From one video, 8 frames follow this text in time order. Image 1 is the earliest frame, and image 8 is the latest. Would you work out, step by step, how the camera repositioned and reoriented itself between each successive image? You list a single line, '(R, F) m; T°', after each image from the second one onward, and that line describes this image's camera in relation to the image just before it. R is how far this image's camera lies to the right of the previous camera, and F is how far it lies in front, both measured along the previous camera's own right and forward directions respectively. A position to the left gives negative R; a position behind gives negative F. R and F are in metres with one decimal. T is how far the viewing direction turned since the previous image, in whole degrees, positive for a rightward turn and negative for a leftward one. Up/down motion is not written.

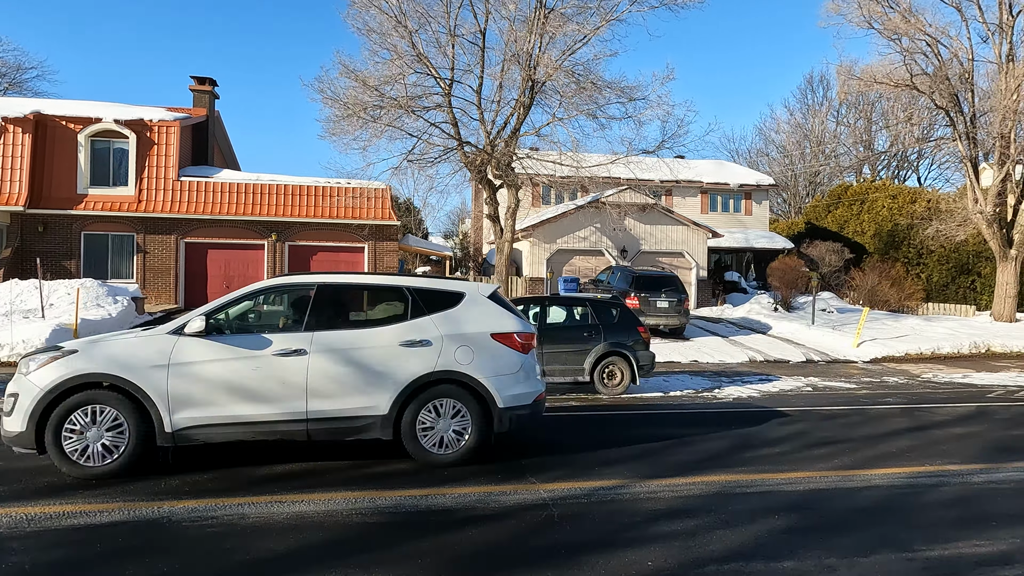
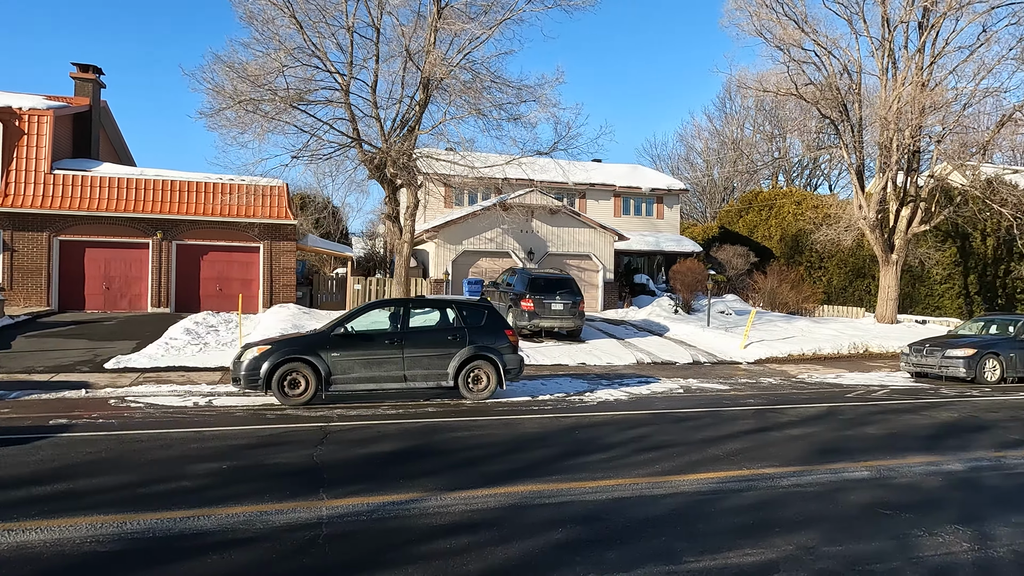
(+1.2, +0.3) m; +5°
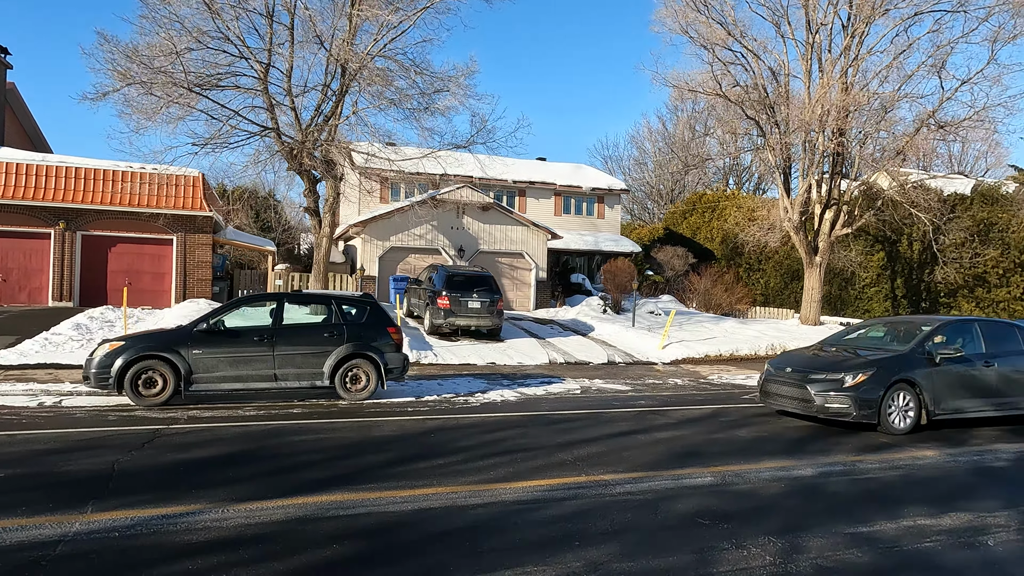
(+1.3, +0.4) m; +3°
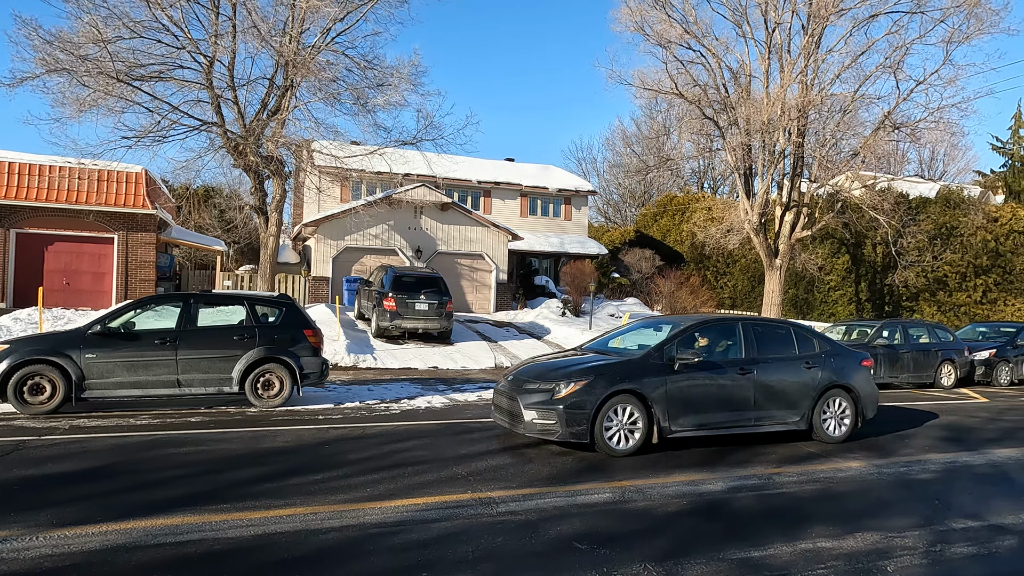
(+0.9, +0.5) m; +1°
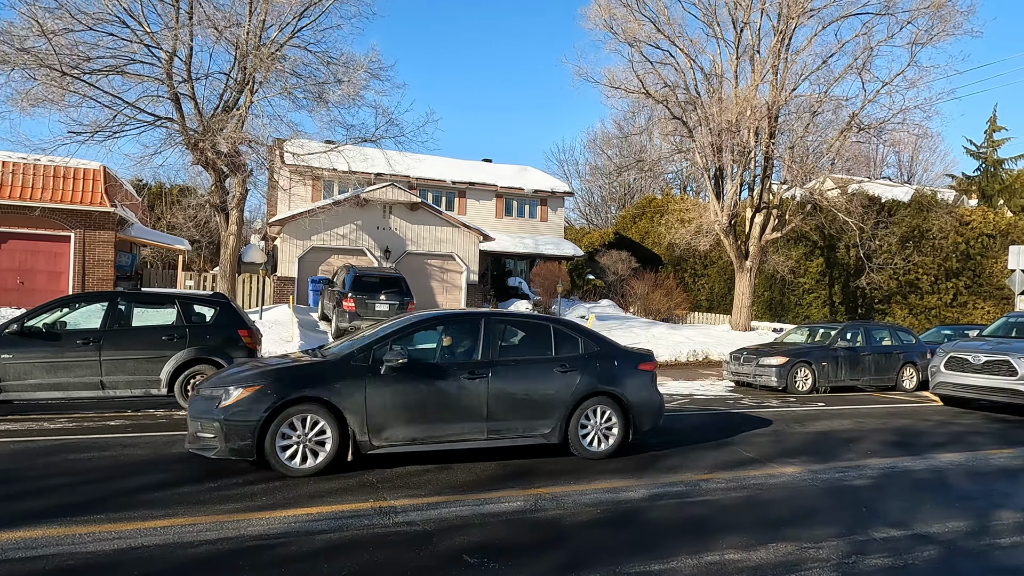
(+0.7, +0.3) m; +1°
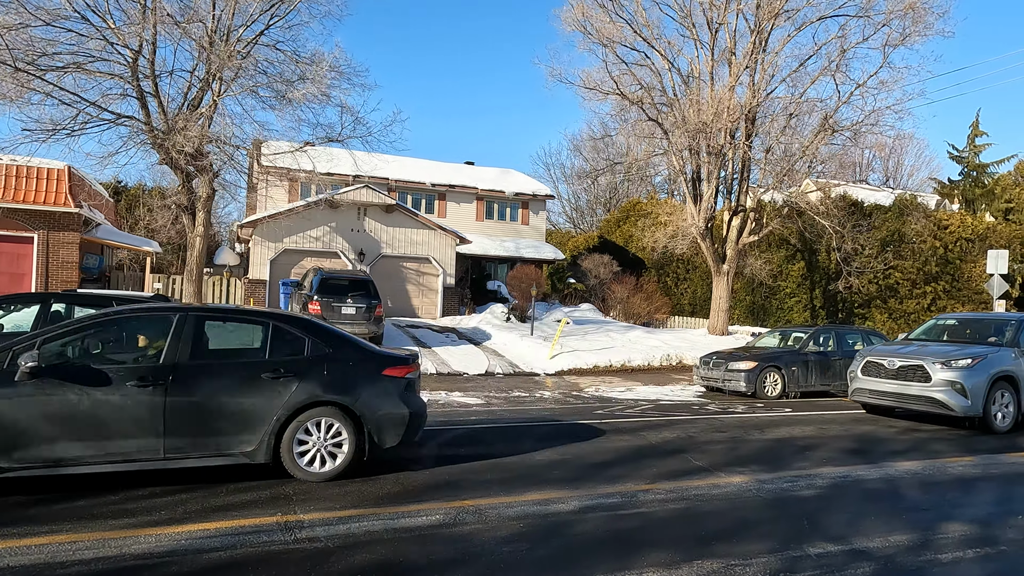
(+0.6, +0.3) m; +1°
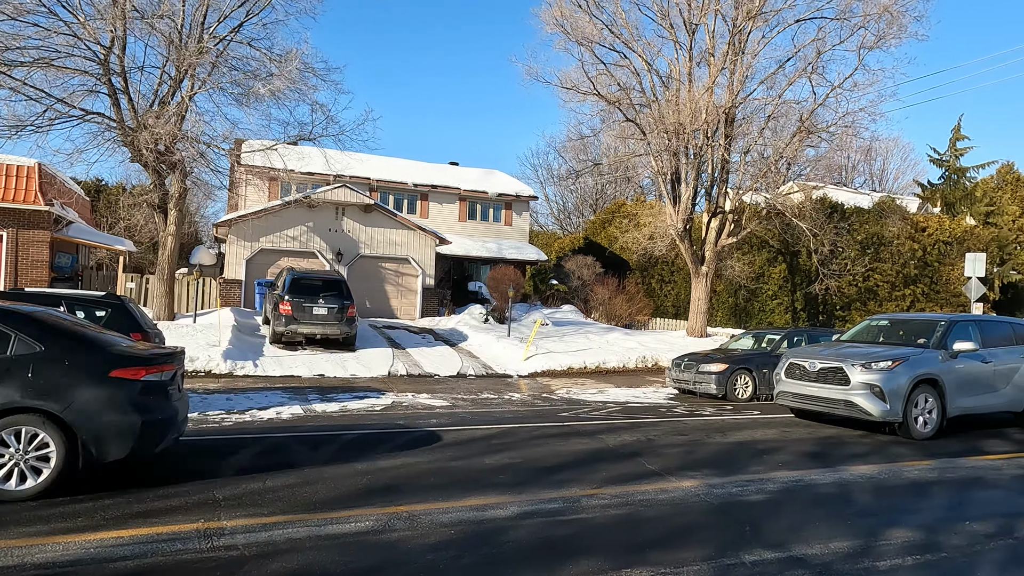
(+0.4, +0.1) m; +1°
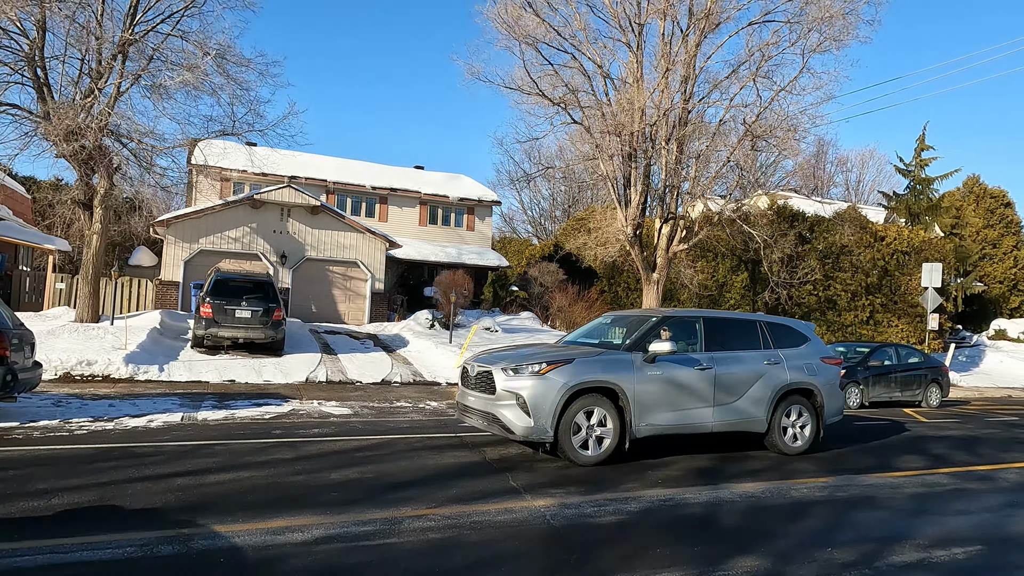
(+1.3, +0.6) m; +1°
